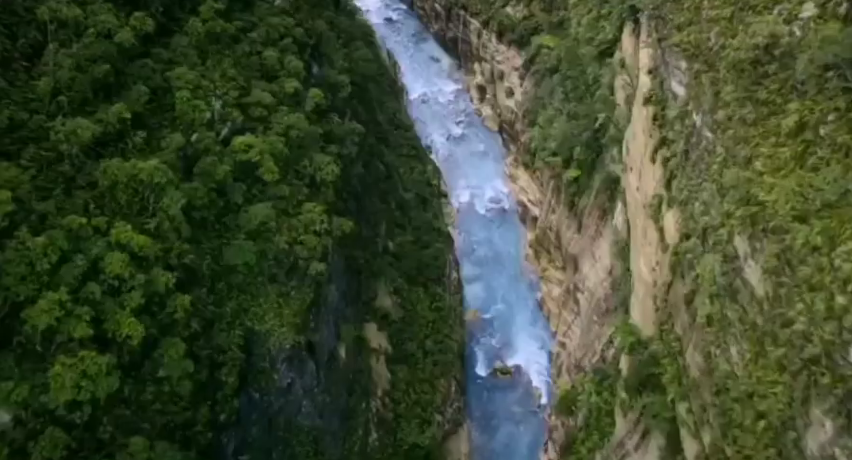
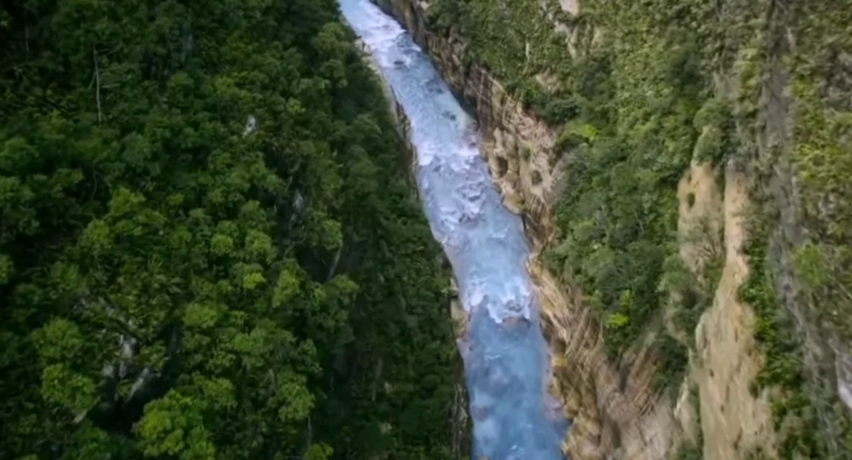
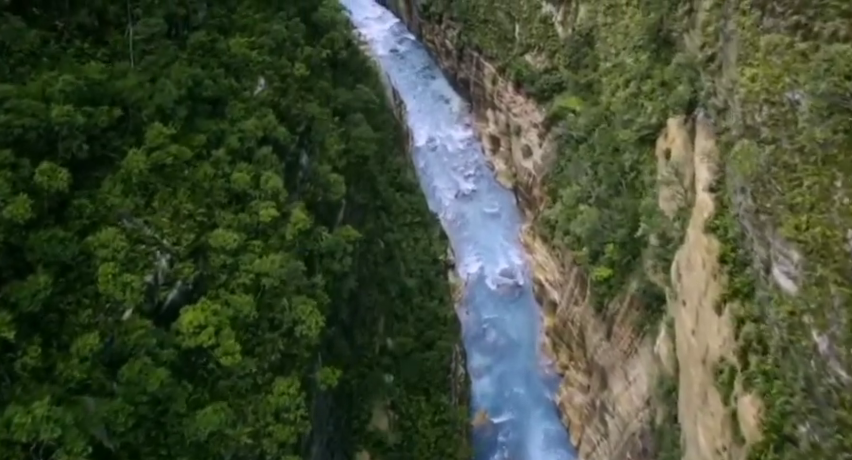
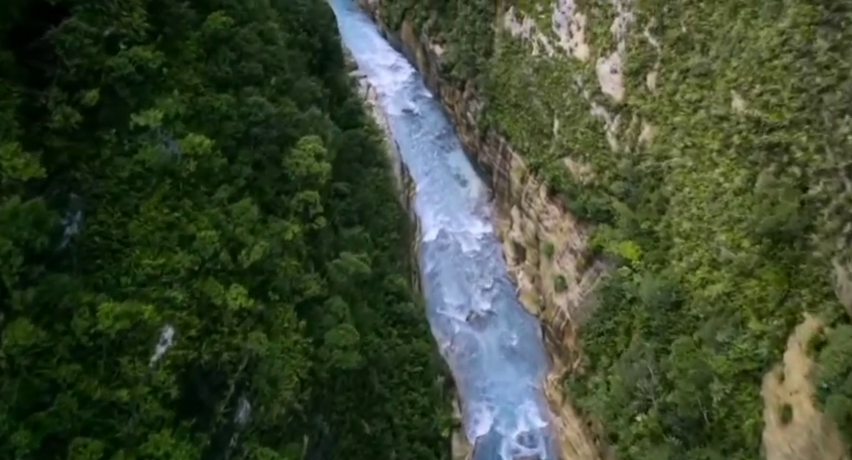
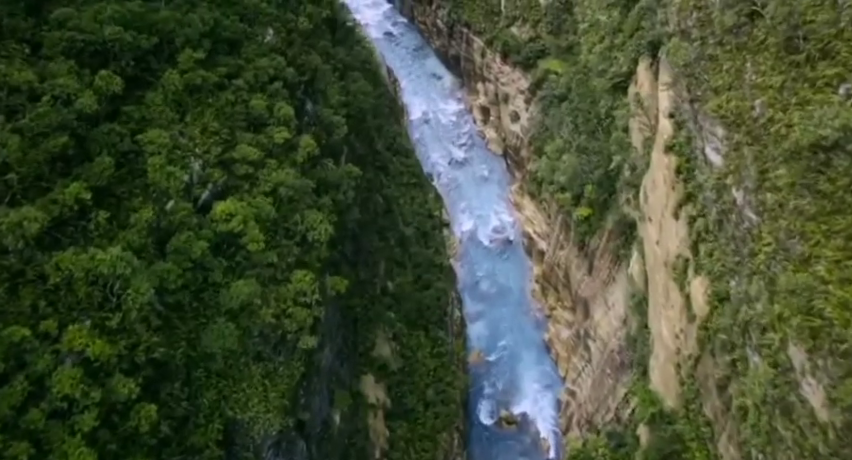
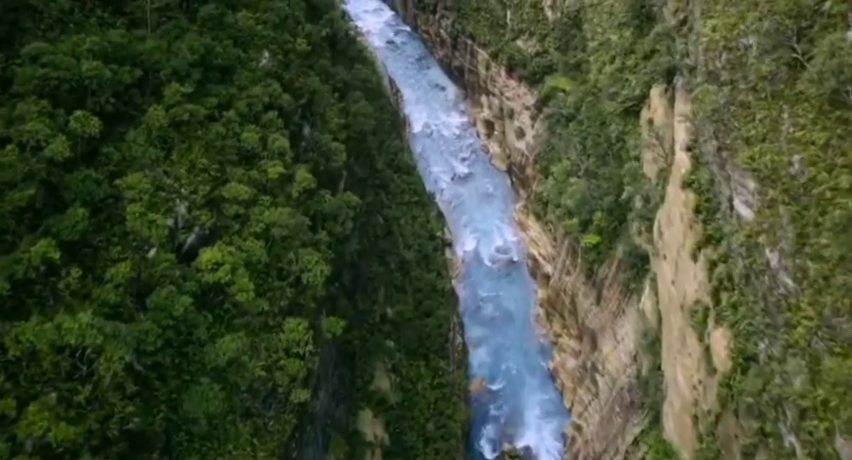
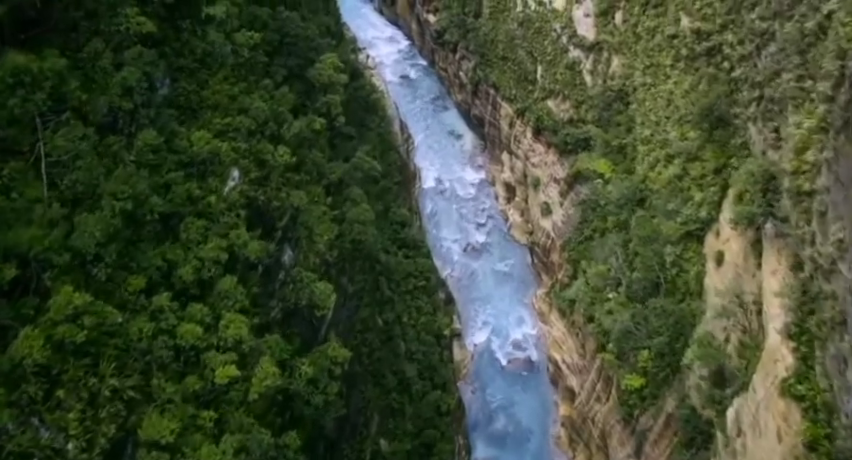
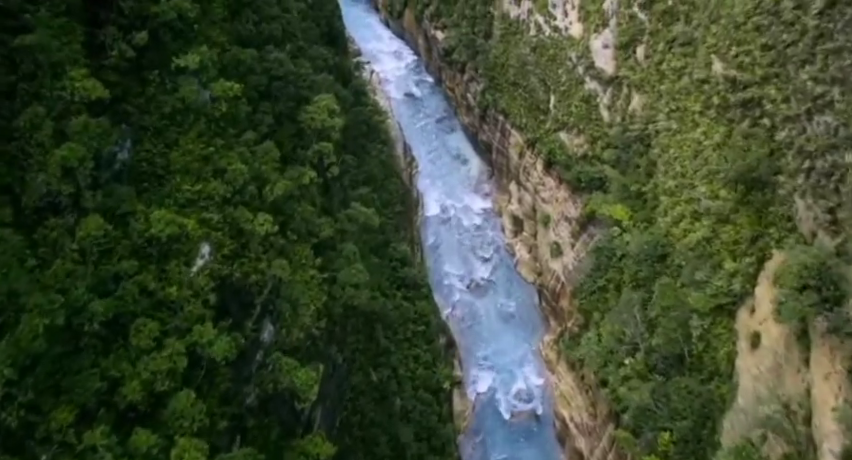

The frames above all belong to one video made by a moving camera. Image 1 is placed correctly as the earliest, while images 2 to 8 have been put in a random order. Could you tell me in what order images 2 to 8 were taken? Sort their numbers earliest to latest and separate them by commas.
5, 6, 3, 2, 7, 8, 4
